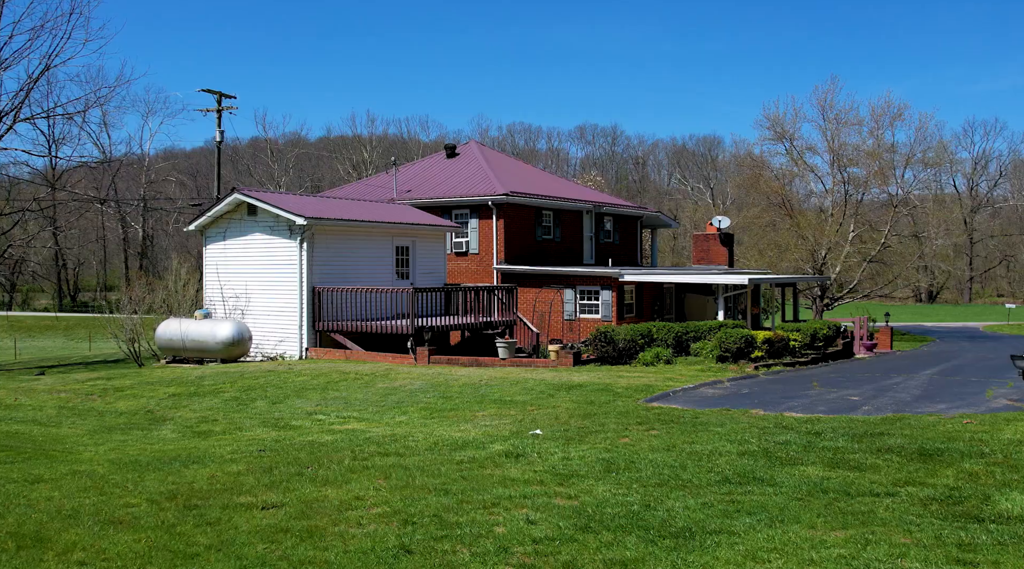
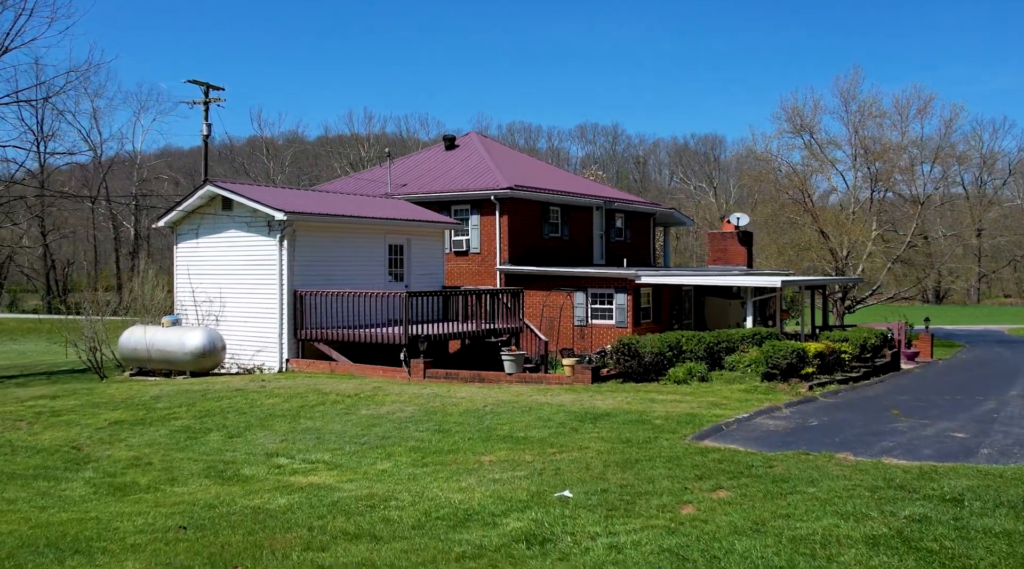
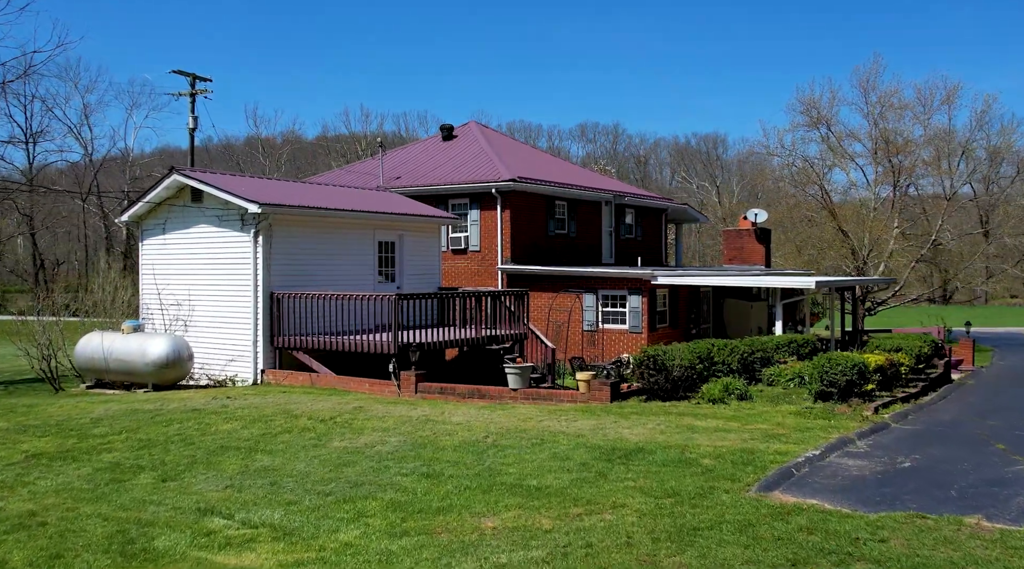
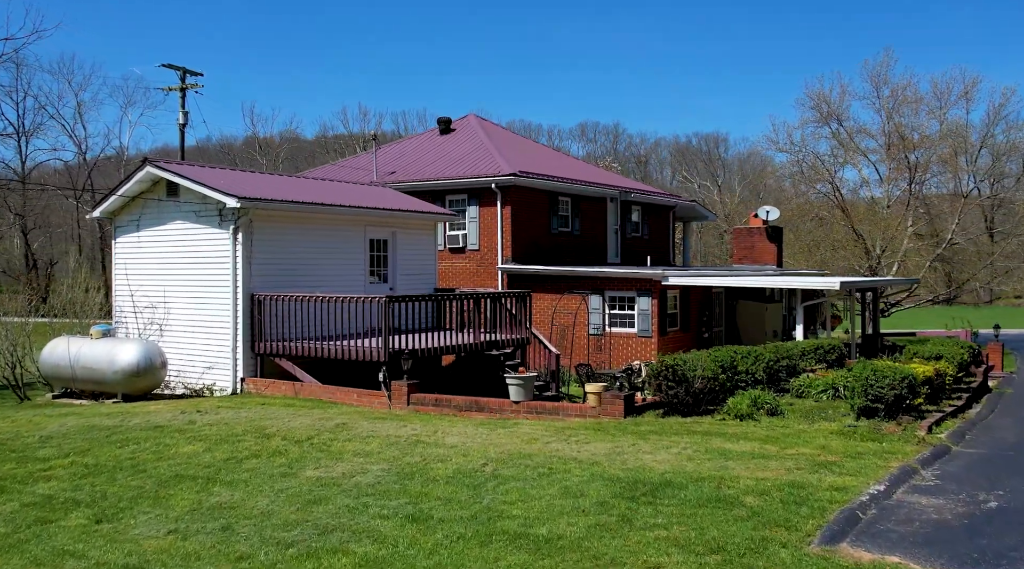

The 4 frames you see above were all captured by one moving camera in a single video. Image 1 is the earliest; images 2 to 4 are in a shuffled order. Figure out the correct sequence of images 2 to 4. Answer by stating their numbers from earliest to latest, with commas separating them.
2, 3, 4
